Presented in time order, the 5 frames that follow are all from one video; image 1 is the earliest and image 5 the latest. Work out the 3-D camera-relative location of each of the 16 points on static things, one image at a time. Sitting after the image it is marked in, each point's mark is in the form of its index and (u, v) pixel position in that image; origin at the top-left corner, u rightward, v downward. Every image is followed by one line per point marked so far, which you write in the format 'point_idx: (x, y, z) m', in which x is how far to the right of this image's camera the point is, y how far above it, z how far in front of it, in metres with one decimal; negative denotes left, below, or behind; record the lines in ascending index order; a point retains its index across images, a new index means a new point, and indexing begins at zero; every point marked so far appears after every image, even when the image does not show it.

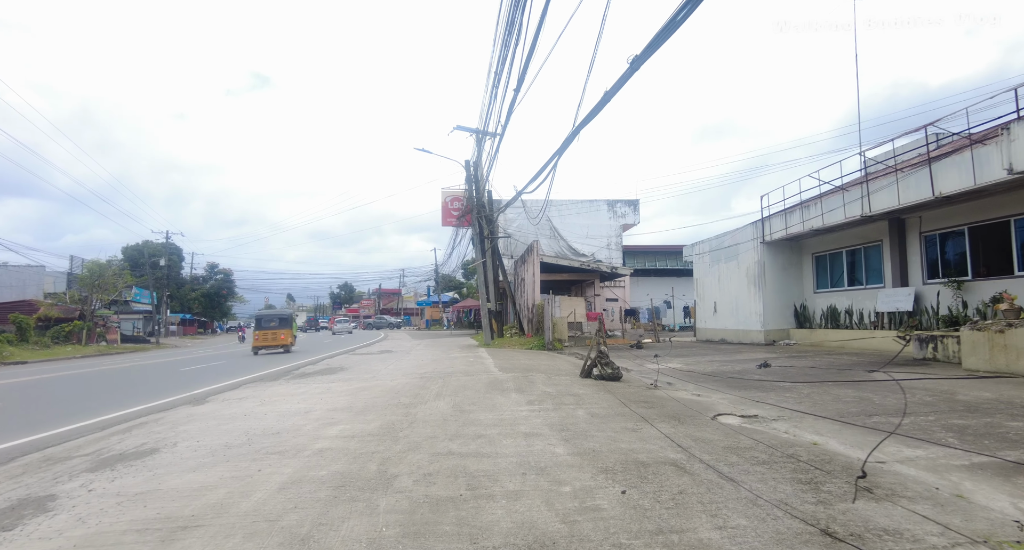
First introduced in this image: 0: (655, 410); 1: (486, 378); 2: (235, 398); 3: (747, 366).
0: (+2.3, -2.2, +7.3) m
1: (-0.6, -2.5, +10.8) m
2: (-5.5, -2.4, +9.0) m
3: (+6.7, -2.6, +12.9) m
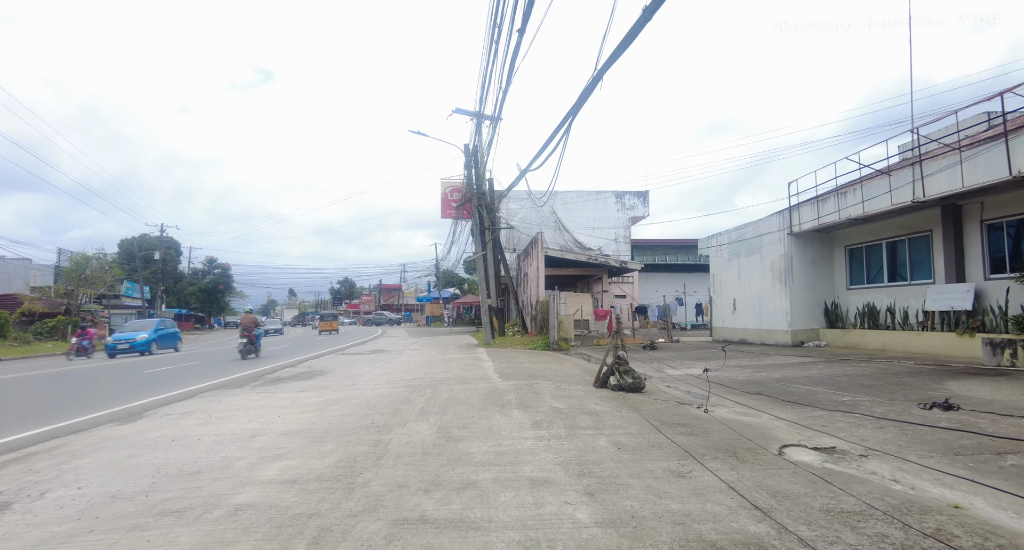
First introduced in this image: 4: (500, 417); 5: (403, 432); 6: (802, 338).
0: (+2.4, -2.1, +5.7) m
1: (-0.6, -2.3, +9.2) m
2: (-5.5, -2.3, +7.4) m
3: (+6.7, -2.4, +11.2) m
4: (-0.2, -2.1, +6.8) m
5: (-1.4, -2.1, +6.0) m
6: (+11.0, -2.4, +17.1) m
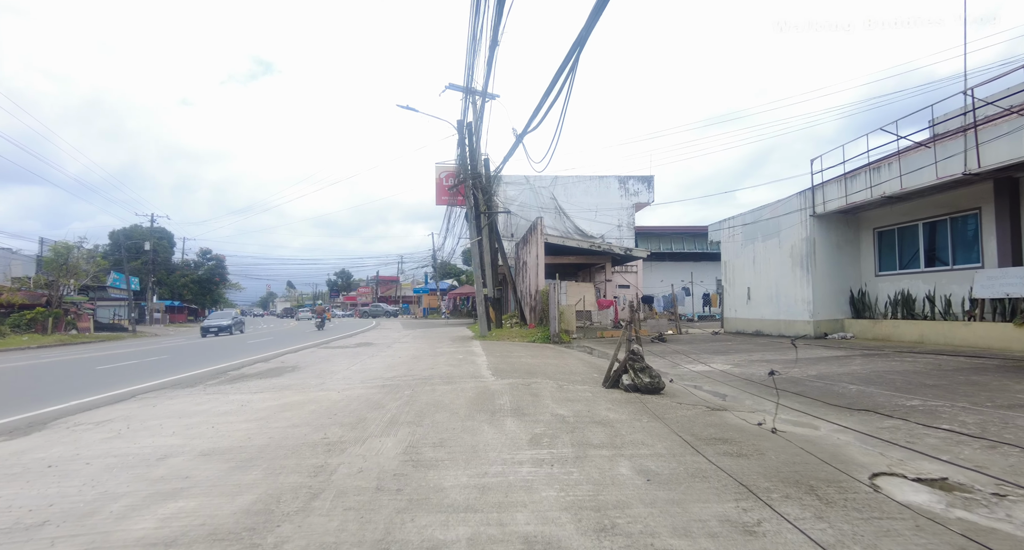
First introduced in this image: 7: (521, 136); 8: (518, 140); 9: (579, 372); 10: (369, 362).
0: (+2.3, -1.8, +4.3) m
1: (-0.7, -2.0, +7.7) m
2: (-5.6, -1.9, +5.9) m
3: (+6.6, -2.0, +9.8) m
4: (-0.3, -1.8, +5.3) m
5: (-1.5, -1.8, +4.5) m
6: (+10.9, -1.9, +15.7) m
7: (+0.3, +3.2, +10.0) m
8: (+0.2, +3.1, +9.9) m
9: (+1.4, -2.1, +9.6) m
10: (-3.8, -2.3, +12.1) m
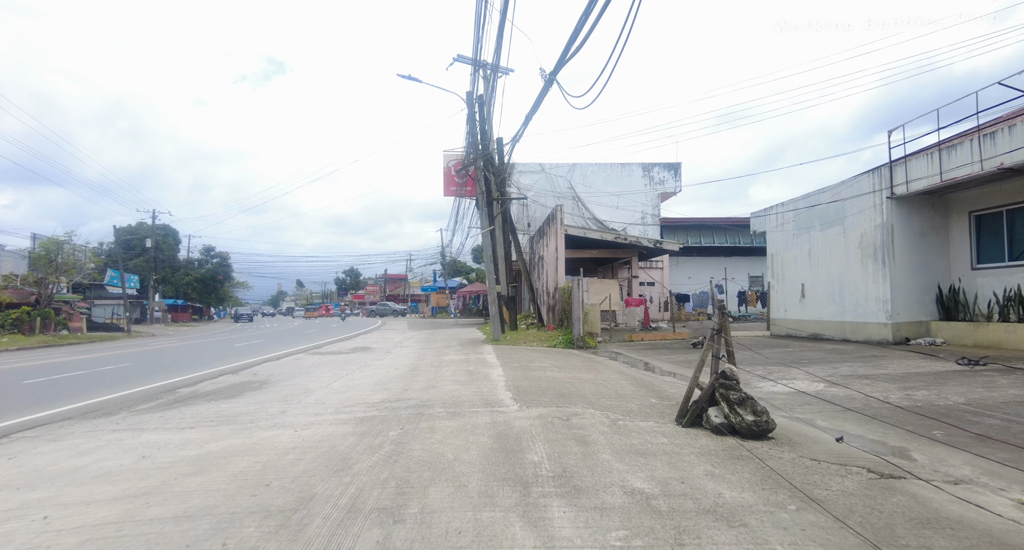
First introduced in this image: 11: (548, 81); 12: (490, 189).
0: (+2.6, -1.6, +1.8) m
1: (-0.3, -1.8, +5.3) m
2: (-5.2, -1.8, +3.6) m
3: (+7.1, -1.8, +7.2) m
4: (+0.1, -1.7, +2.9) m
5: (-1.2, -1.7, +2.1) m
6: (+11.5, -1.7, +13.0) m
7: (+0.7, +3.4, +7.5) m
8: (+0.6, +3.2, +7.4) m
9: (+1.9, -1.9, +7.1) m
10: (-3.4, -2.2, +9.8) m
11: (+0.6, +3.2, +7.4) m
12: (-1.0, +3.7, +19.3) m
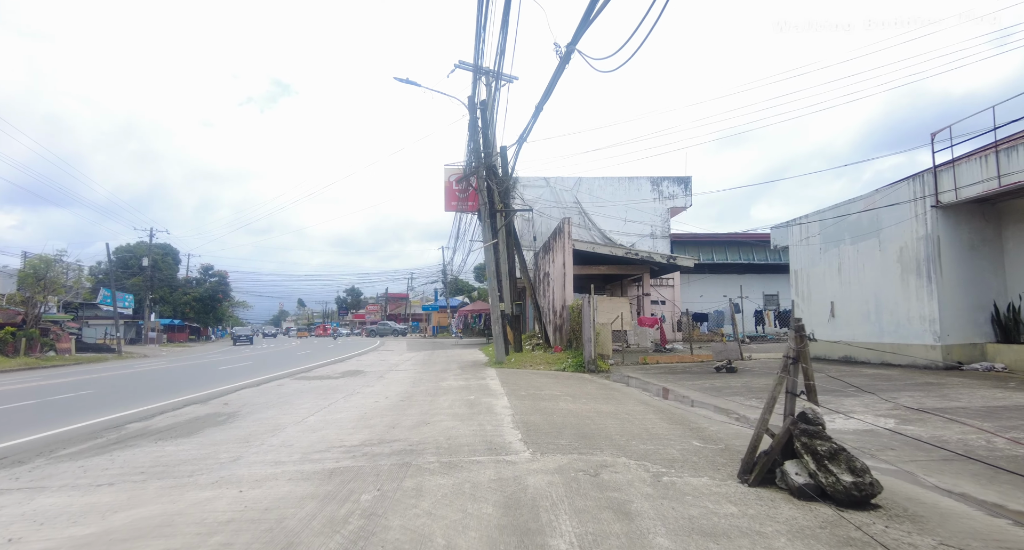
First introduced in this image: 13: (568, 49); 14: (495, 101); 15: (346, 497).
0: (+2.7, -1.6, +0.5) m
1: (-0.2, -1.9, +4.0) m
2: (-5.1, -1.8, +2.3) m
3: (+7.2, -2.0, +5.9) m
4: (+0.2, -1.7, +1.6) m
5: (-1.1, -1.6, +0.8) m
6: (+11.6, -2.1, +11.7) m
7: (+0.8, +3.2, +6.4) m
8: (+0.8, +3.0, +6.3) m
9: (+2.0, -2.1, +5.8) m
10: (-3.2, -2.5, +8.5) m
11: (+0.7, +3.0, +6.3) m
12: (-0.8, +2.9, +18.3) m
13: (+0.7, +3.0, +6.4) m
14: (-0.5, +6.1, +15.8) m
15: (-1.4, -1.9, +4.0) m
